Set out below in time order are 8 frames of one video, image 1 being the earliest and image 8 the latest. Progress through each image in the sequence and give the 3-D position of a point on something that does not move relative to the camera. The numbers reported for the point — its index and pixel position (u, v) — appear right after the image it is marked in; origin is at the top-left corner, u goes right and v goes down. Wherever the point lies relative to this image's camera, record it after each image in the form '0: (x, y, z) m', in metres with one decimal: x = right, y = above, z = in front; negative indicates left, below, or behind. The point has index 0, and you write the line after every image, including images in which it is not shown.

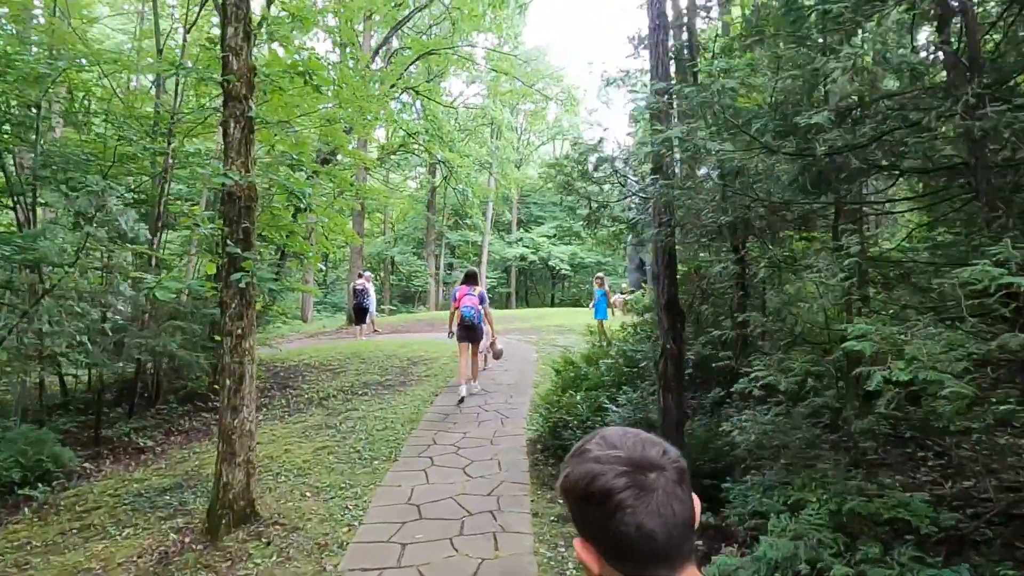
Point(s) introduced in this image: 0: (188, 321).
0: (-3.6, -0.4, +7.5) m
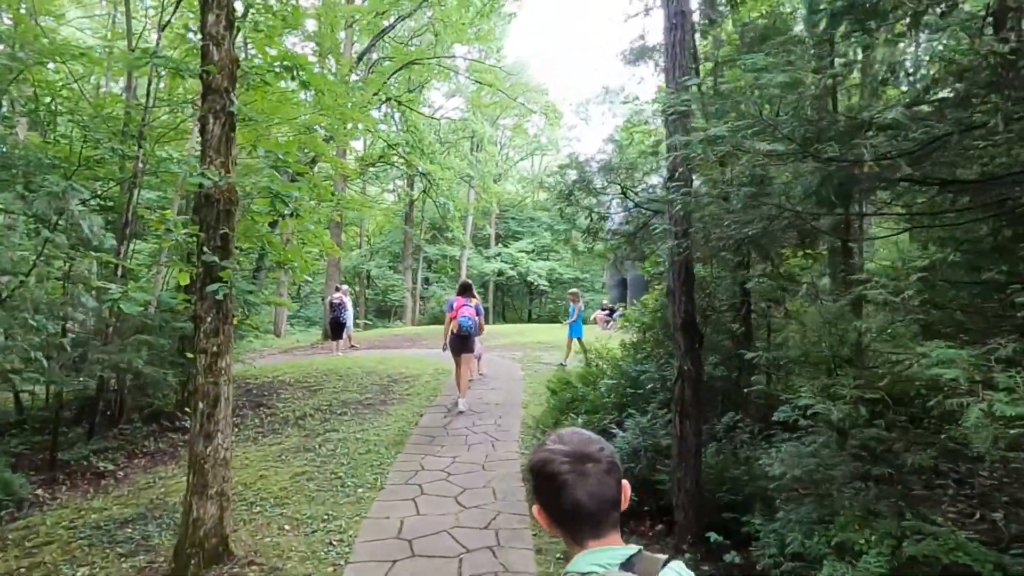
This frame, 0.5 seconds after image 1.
0: (-3.8, -0.5, +7.0) m
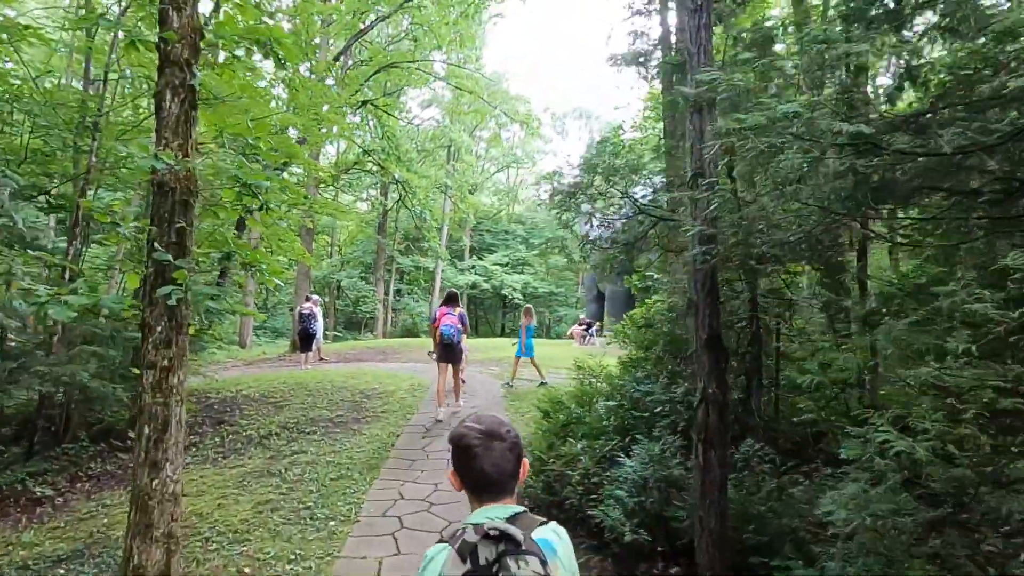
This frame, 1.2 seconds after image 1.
0: (-3.9, -0.6, +6.4) m
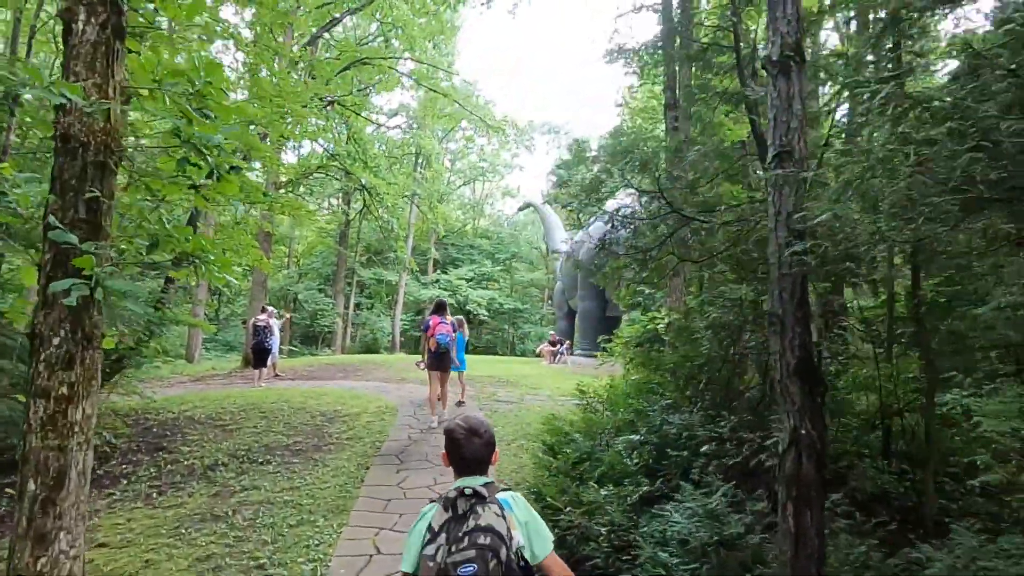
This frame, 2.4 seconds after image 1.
0: (-4.0, -0.6, +5.4) m
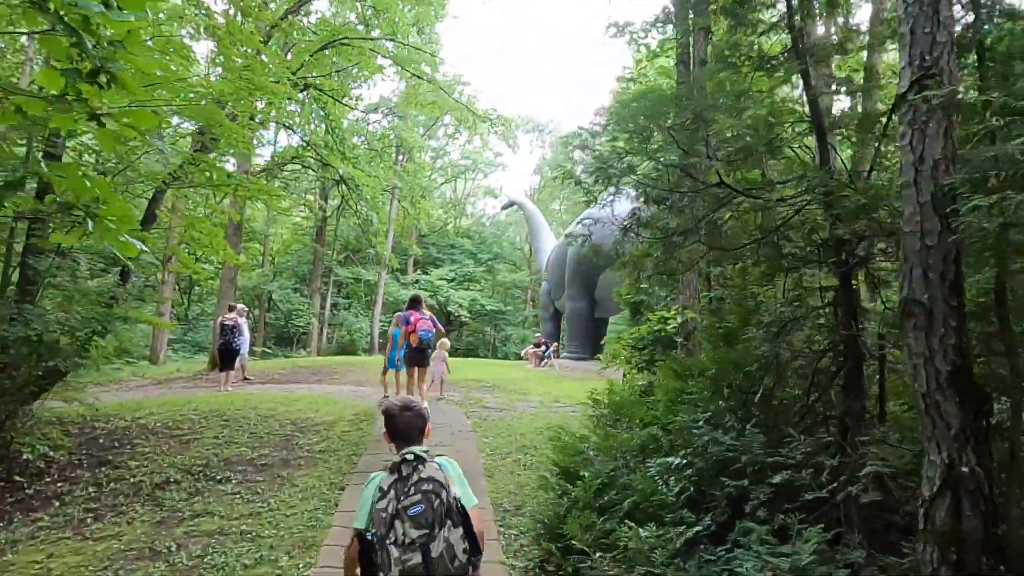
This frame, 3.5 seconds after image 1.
0: (-4.0, -0.5, +4.5) m
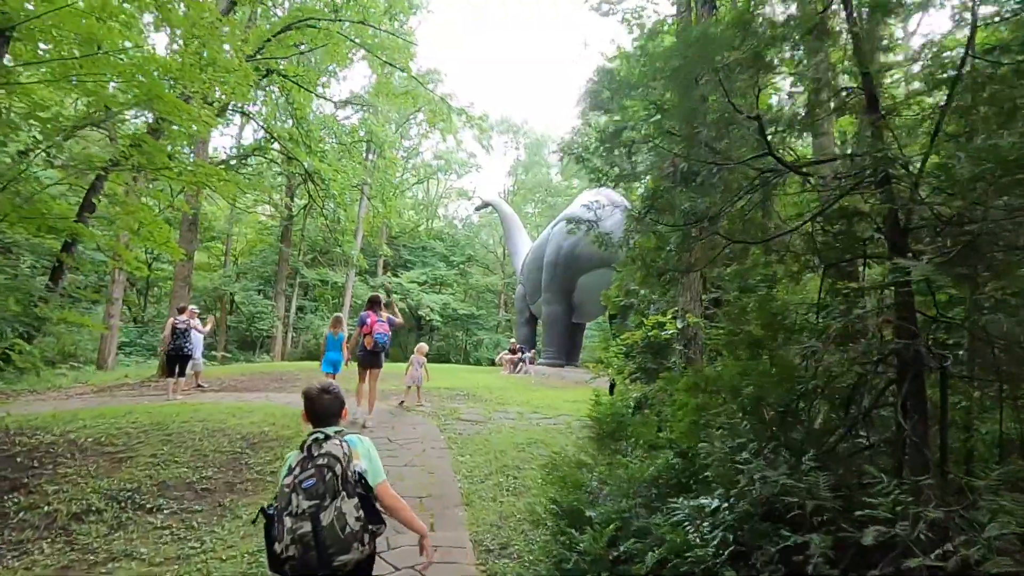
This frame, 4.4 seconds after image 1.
0: (-4.0, -0.4, +3.6) m
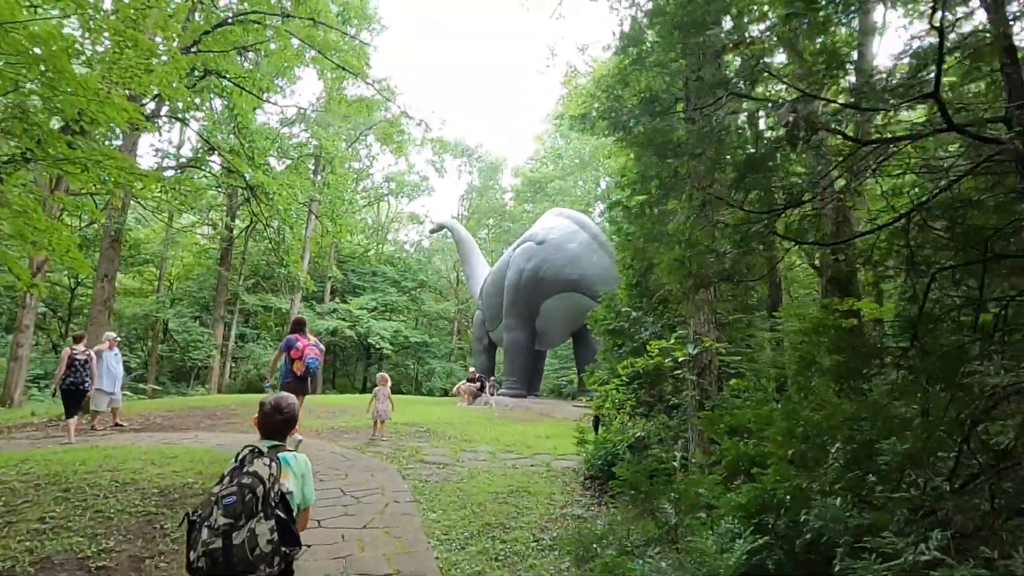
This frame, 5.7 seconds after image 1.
0: (-4.0, -0.5, +2.3) m
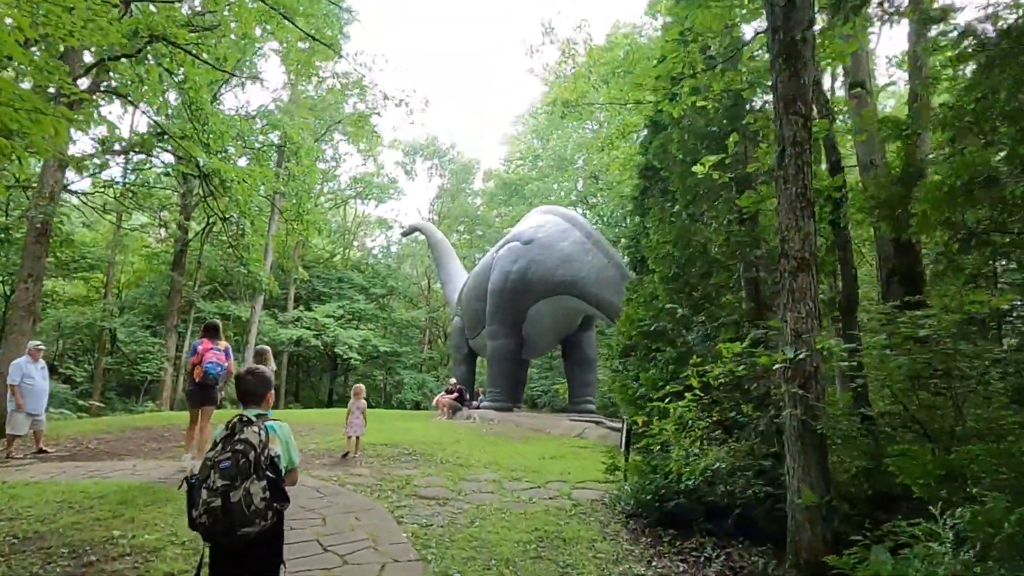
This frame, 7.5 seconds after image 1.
0: (-3.6, -0.4, +0.9) m
